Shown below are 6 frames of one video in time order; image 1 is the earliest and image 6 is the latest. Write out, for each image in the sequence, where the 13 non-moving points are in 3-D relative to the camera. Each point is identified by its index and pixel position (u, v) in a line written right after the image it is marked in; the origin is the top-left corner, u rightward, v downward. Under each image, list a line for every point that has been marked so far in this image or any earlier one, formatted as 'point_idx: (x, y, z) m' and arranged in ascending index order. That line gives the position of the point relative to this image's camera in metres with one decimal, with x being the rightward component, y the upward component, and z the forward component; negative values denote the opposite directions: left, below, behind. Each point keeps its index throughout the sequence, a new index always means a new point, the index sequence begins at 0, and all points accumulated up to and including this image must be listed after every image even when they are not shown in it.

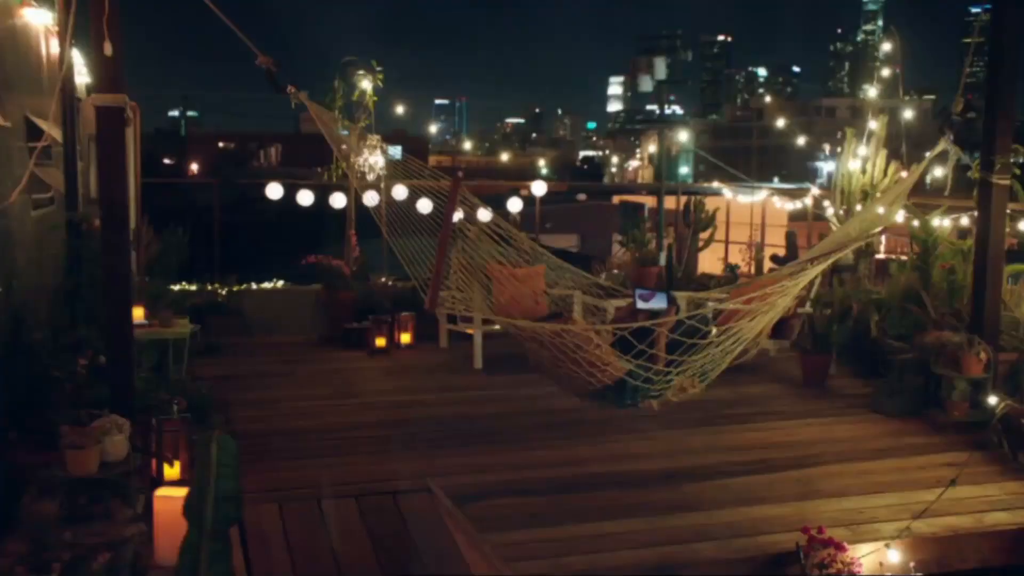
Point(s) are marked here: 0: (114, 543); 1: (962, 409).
0: (-1.0, -0.6, +2.5) m
1: (+1.8, -0.5, +4.0) m
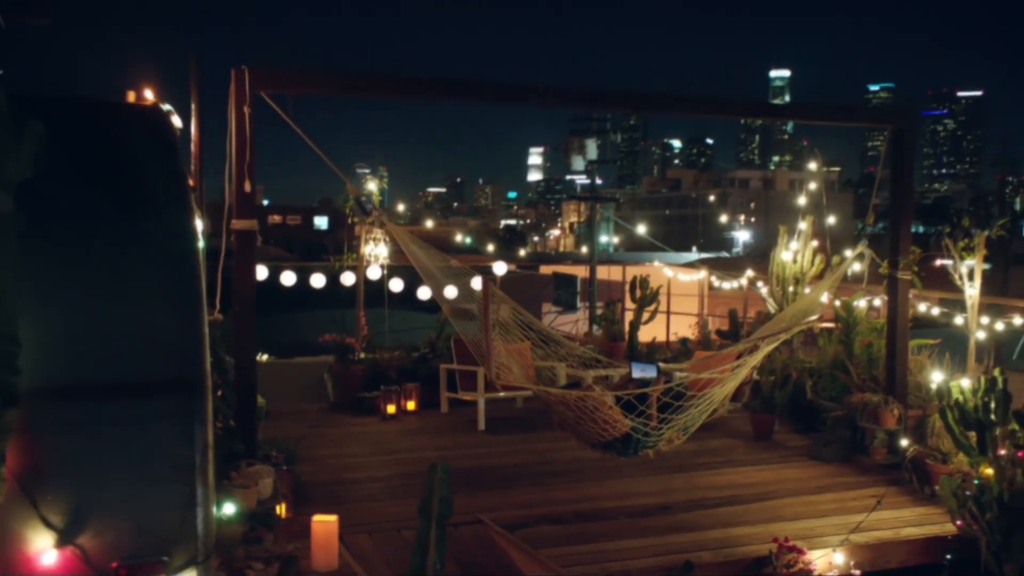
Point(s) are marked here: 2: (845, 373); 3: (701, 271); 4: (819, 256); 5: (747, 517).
0: (-0.8, -0.9, +3.3) m
1: (+1.9, -0.8, +5.0) m
2: (+1.9, -0.5, +5.8) m
3: (+2.0, +0.2, +10.5) m
4: (+2.2, +0.2, +7.1) m
5: (+1.0, -1.0, +4.2) m
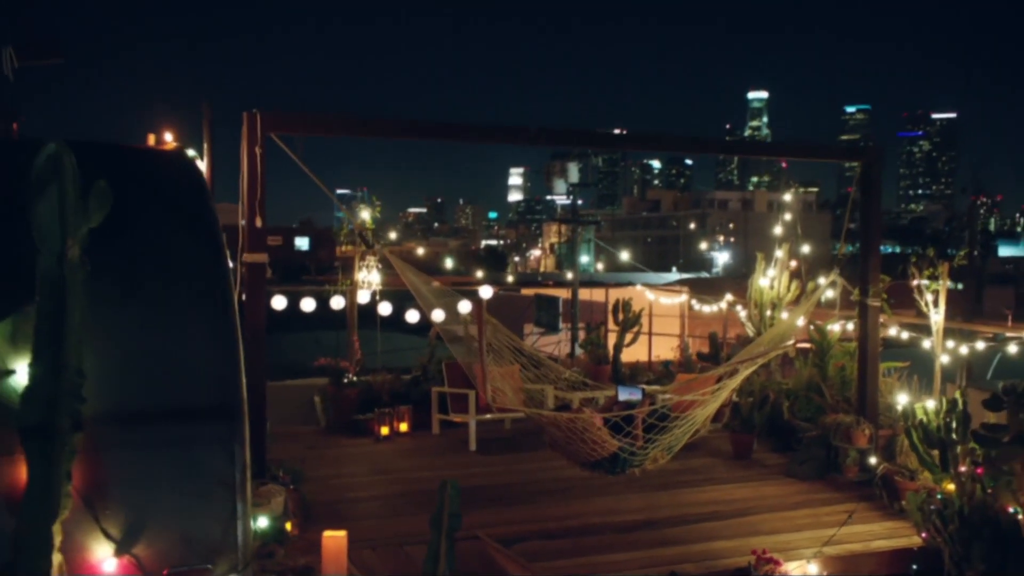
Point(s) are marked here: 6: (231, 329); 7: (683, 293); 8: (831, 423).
0: (-0.8, -1.0, +3.6) m
1: (+1.8, -1.0, +5.3) m
2: (+1.9, -0.6, +6.1) m
3: (+1.8, -0.1, +10.8) m
4: (+2.1, +0.1, +7.4) m
5: (+1.0, -1.1, +4.5) m
6: (-0.7, -0.1, +2.5) m
7: (+1.8, -0.1, +10.7) m
8: (+1.8, -0.7, +5.6) m
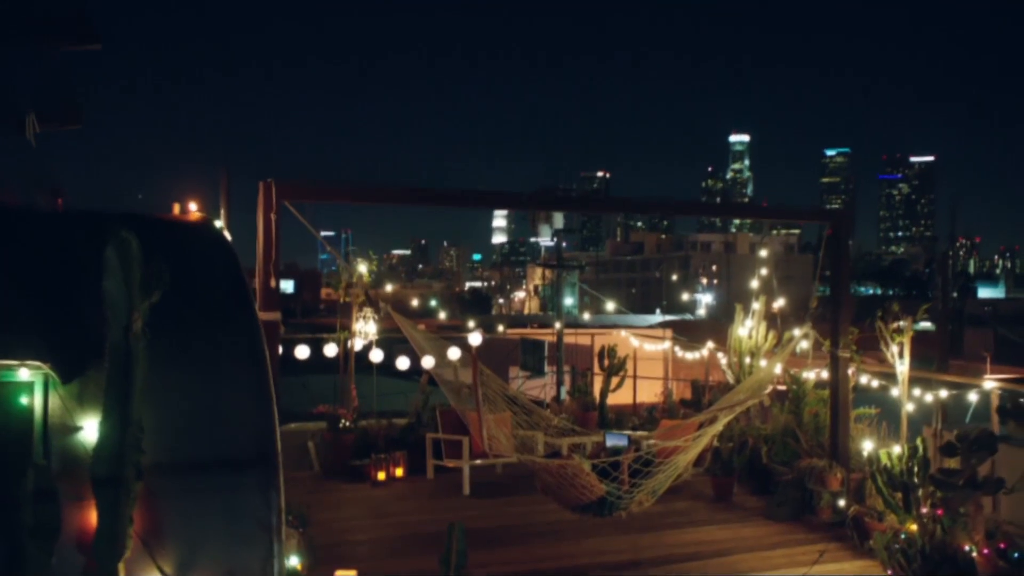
0: (-0.8, -1.2, +3.9) m
1: (+1.8, -1.3, +5.7) m
2: (+1.8, -1.0, +6.4) m
3: (+1.7, -0.6, +11.1) m
4: (+2.0, -0.3, +7.8) m
5: (+0.9, -1.4, +4.8) m
6: (-0.7, -0.3, +2.8) m
7: (+1.7, -0.6, +11.1) m
8: (+1.7, -1.1, +5.9) m
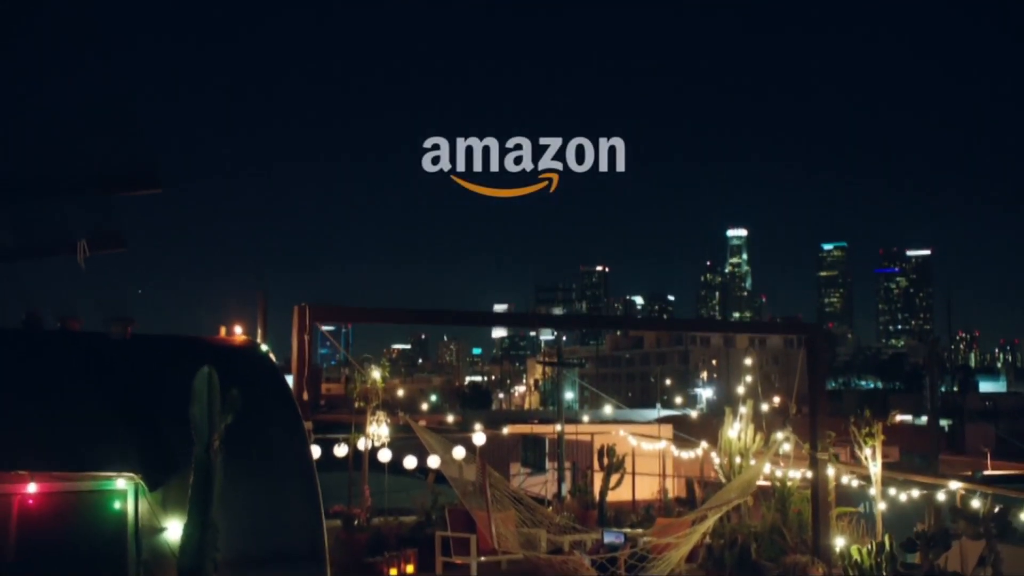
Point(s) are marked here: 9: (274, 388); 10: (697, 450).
0: (-0.8, -1.7, +4.3) m
1: (+1.8, -1.9, +6.1) m
2: (+1.9, -1.7, +6.9) m
3: (+1.7, -1.8, +11.6) m
4: (+2.1, -1.2, +8.3) m
5: (+1.0, -1.9, +5.2) m
6: (-0.7, -0.7, +3.3) m
7: (+1.7, -1.7, +11.5) m
8: (+1.8, -1.7, +6.3) m
9: (-0.8, -0.4, +3.6) m
10: (+2.0, -1.8, +11.0) m
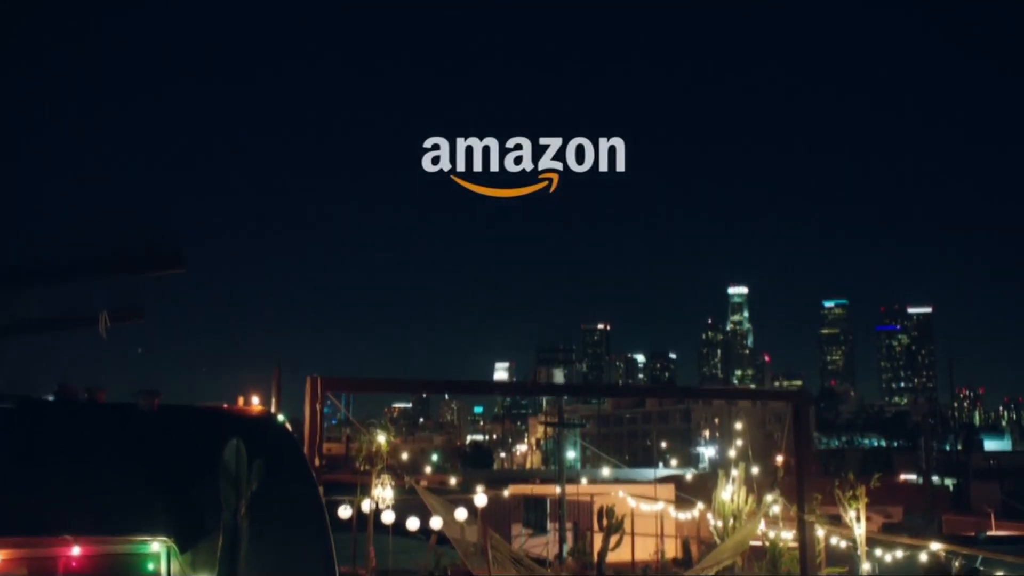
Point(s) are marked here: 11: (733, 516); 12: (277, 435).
0: (-0.8, -2.1, +4.5) m
1: (+1.8, -2.4, +6.3) m
2: (+1.9, -2.2, +7.1) m
3: (+1.7, -2.5, +11.8) m
4: (+2.1, -1.8, +8.6) m
5: (+1.0, -2.3, +5.5) m
6: (-0.7, -1.0, +3.6) m
7: (+1.8, -2.5, +11.8) m
8: (+1.8, -2.2, +6.6) m
9: (-0.8, -0.7, +3.9) m
10: (+2.0, -2.5, +11.2) m
11: (+1.8, -1.9, +8.4) m
12: (-0.9, -0.6, +4.0) m
